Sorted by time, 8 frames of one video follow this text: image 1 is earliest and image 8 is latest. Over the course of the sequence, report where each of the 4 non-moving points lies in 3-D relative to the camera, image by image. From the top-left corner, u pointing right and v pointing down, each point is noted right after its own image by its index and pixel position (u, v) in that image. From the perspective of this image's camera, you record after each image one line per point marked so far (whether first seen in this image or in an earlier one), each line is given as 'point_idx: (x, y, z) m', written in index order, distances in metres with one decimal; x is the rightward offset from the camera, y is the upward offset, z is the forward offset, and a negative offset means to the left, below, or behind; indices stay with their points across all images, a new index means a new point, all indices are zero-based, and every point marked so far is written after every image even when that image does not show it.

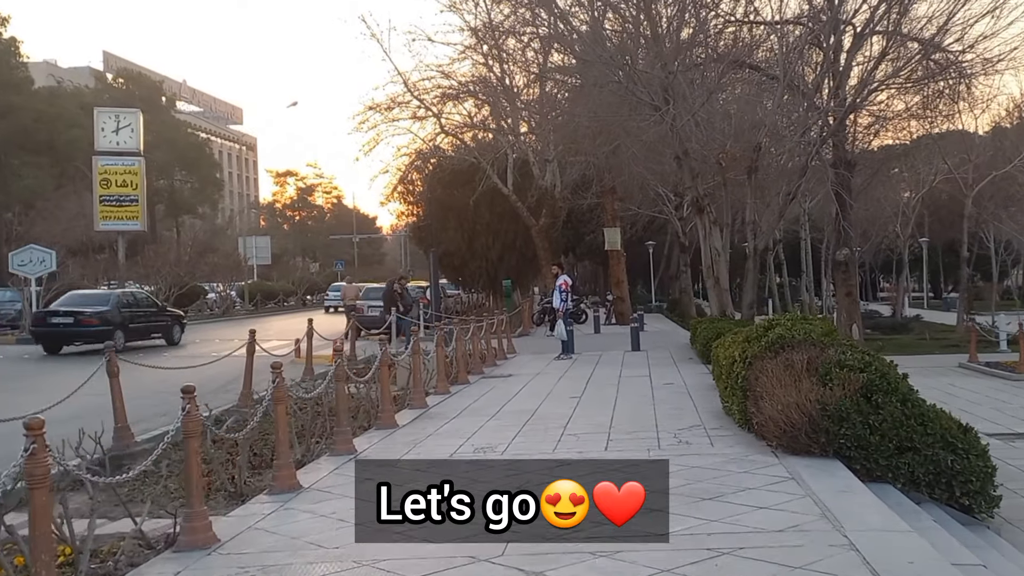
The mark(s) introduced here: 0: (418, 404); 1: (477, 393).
0: (-1.1, -1.4, +11.1) m
1: (-0.5, -1.4, +12.5) m
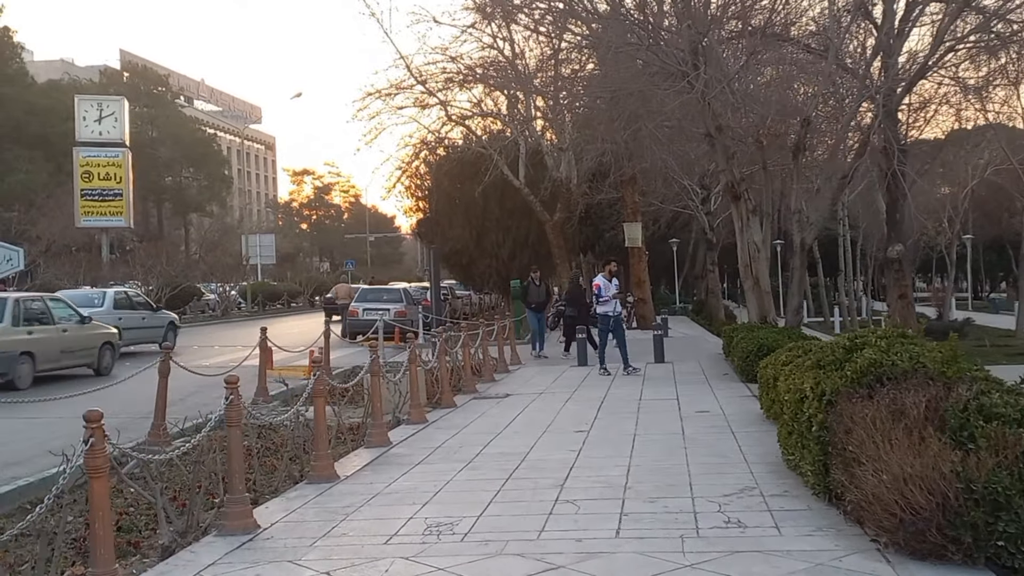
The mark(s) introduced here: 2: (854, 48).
0: (-1.2, -1.4, +8.6) m
1: (-0.5, -1.4, +10.0) m
2: (+5.5, +3.6, +15.4) m
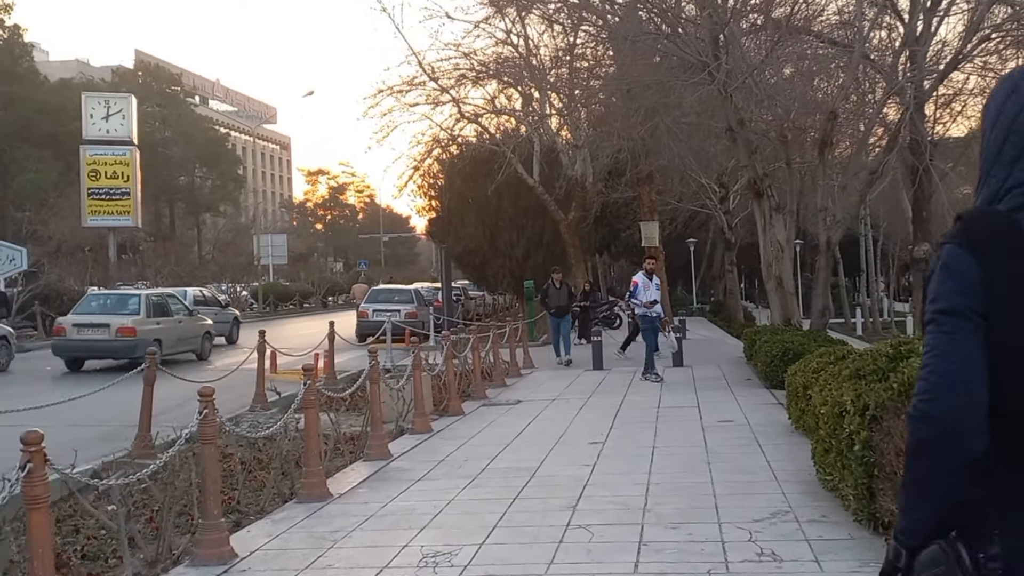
0: (-1.1, -1.4, +8.0) m
1: (-0.4, -1.4, +9.4) m
2: (+5.7, +3.6, +14.7) m
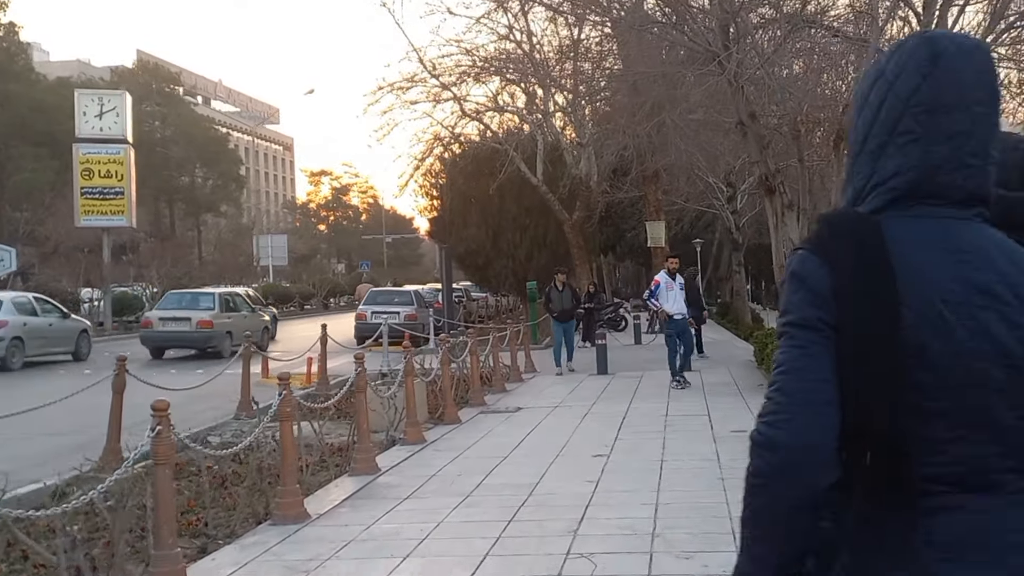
0: (-1.1, -1.4, +7.4) m
1: (-0.5, -1.4, +8.8) m
2: (+5.7, +3.6, +14.1) m
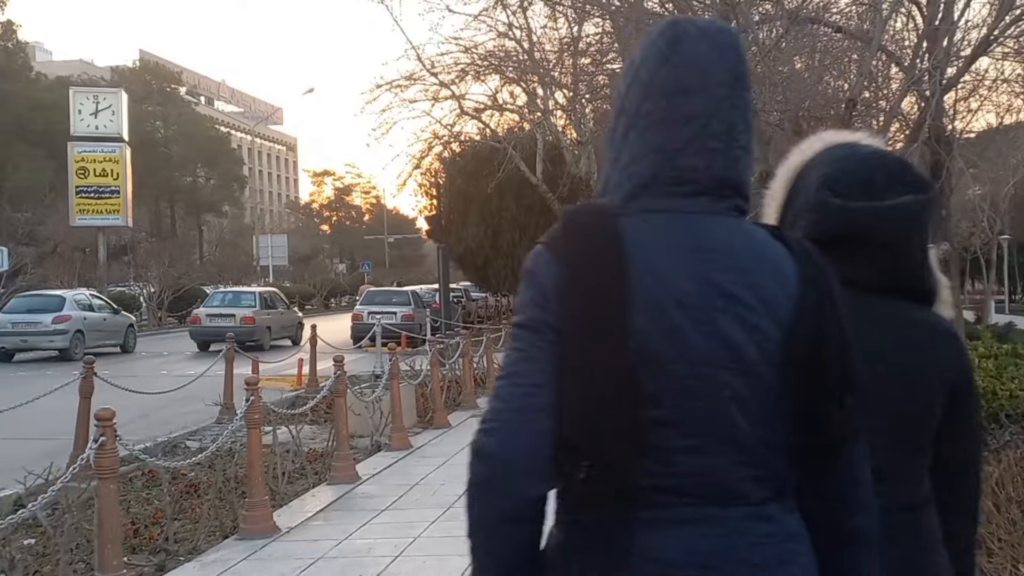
0: (-1.2, -1.4, +7.1) m
1: (-0.5, -1.4, +8.4) m
2: (+5.6, +3.6, +13.7) m
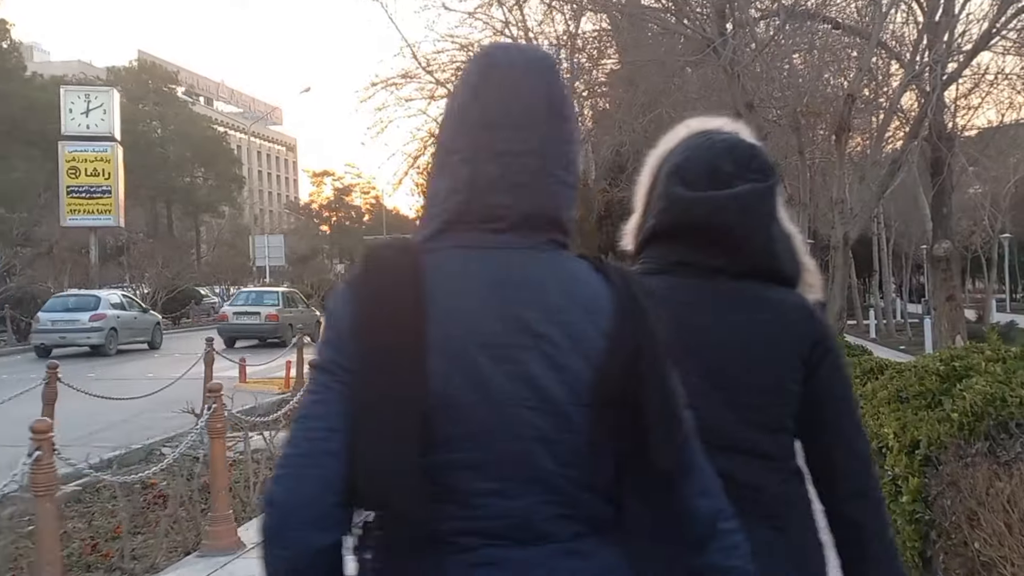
0: (-1.4, -1.4, +6.7) m
1: (-0.7, -1.4, +8.1) m
2: (+5.5, +3.6, +13.4) m
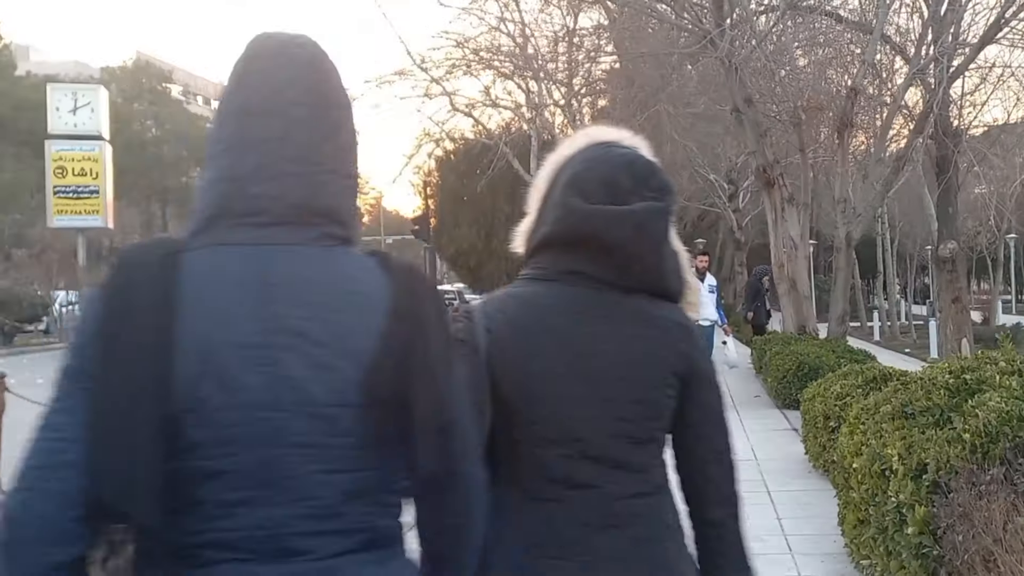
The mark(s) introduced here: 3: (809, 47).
0: (-1.5, -1.4, +6.3) m
1: (-0.8, -1.4, +7.7) m
2: (+5.4, +3.6, +13.0) m
3: (+3.8, +3.2, +12.3) m
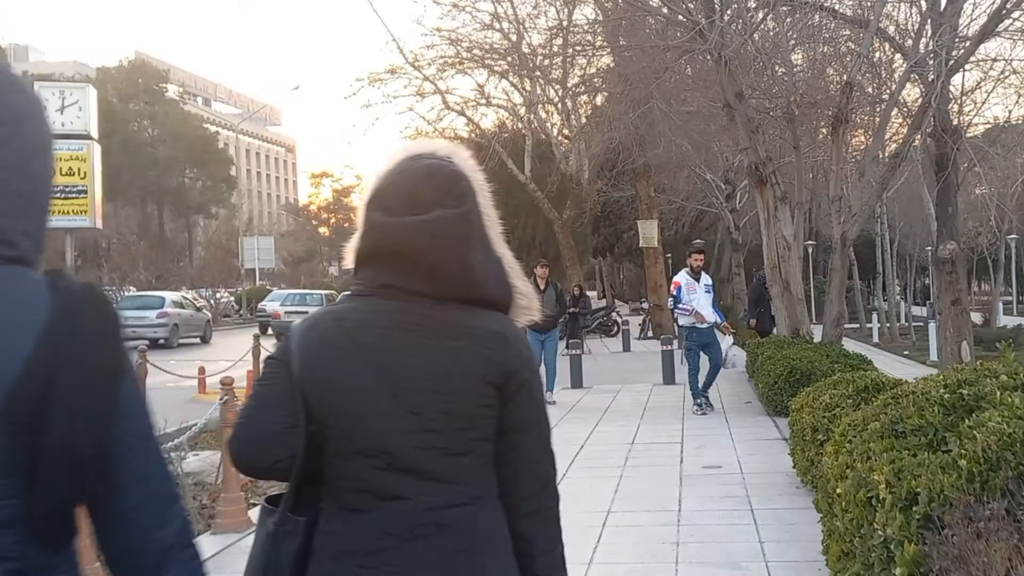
0: (-1.7, -1.4, +5.9) m
1: (-1.0, -1.5, +7.2) m
2: (+5.2, +3.6, +12.6) m
3: (+3.6, +3.1, +11.8) m
